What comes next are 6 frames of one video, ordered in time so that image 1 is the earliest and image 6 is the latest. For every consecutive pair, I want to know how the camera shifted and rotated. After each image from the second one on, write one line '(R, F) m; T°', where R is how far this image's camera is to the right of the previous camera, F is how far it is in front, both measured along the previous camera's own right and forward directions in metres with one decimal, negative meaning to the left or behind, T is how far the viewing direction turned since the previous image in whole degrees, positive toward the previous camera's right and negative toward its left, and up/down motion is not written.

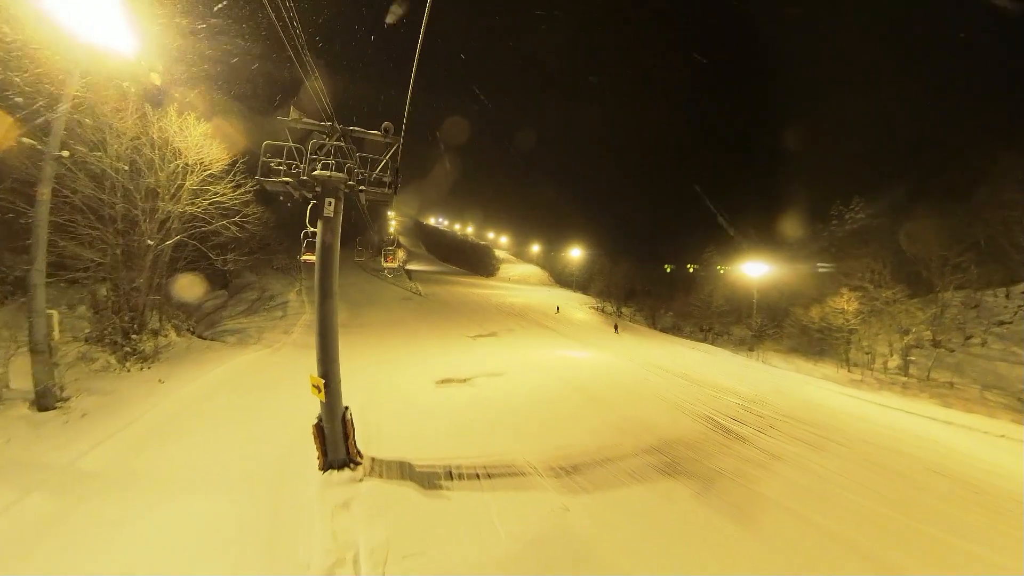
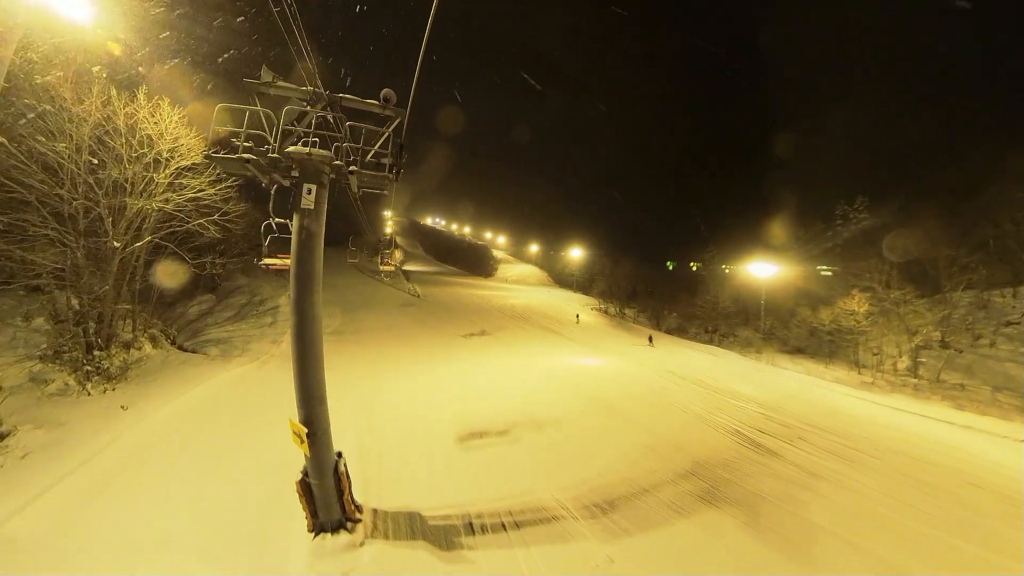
(-0.3, +0.9) m; 0°
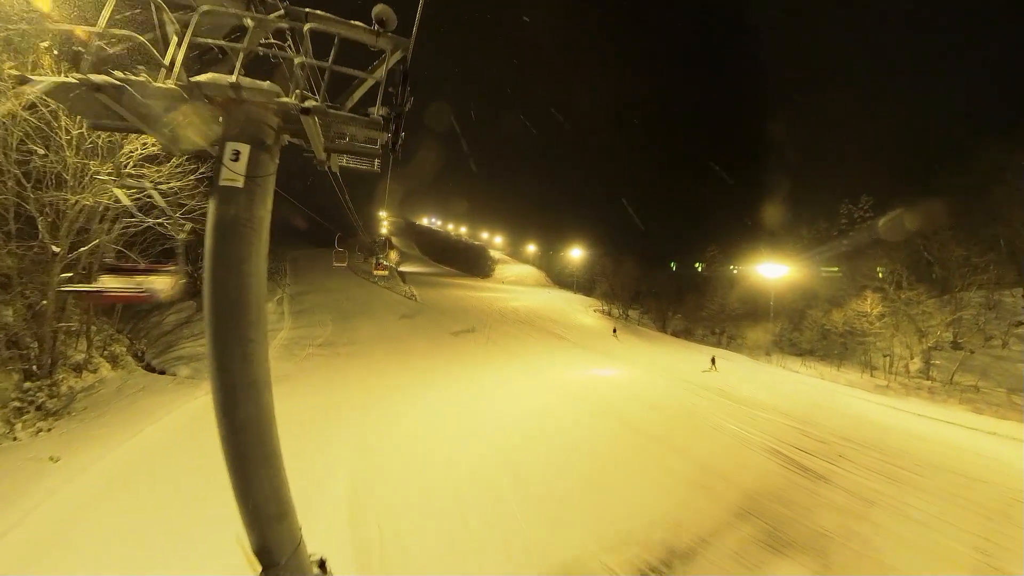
(-0.3, +1.1) m; +1°
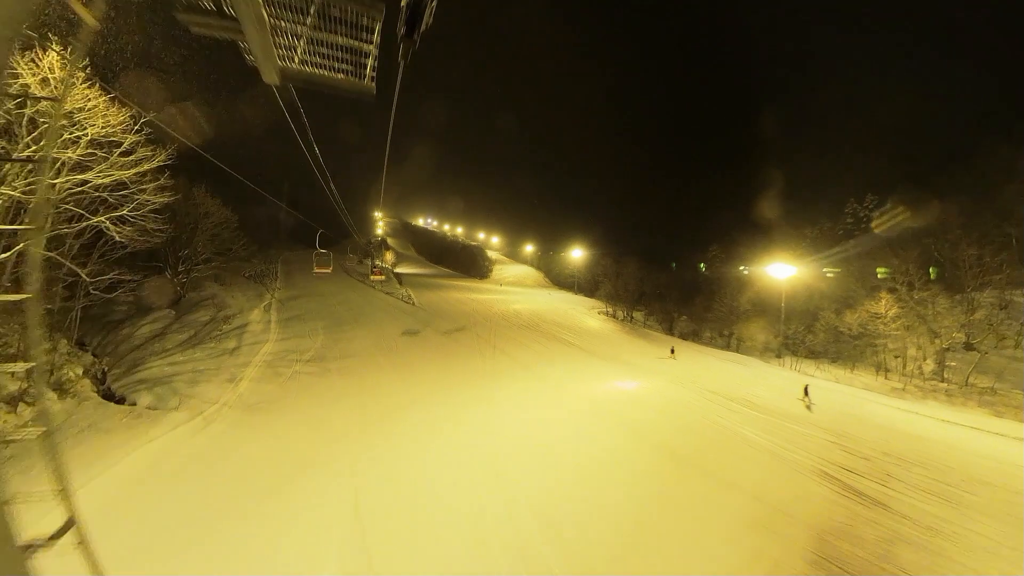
(-0.3, +1.1) m; +1°
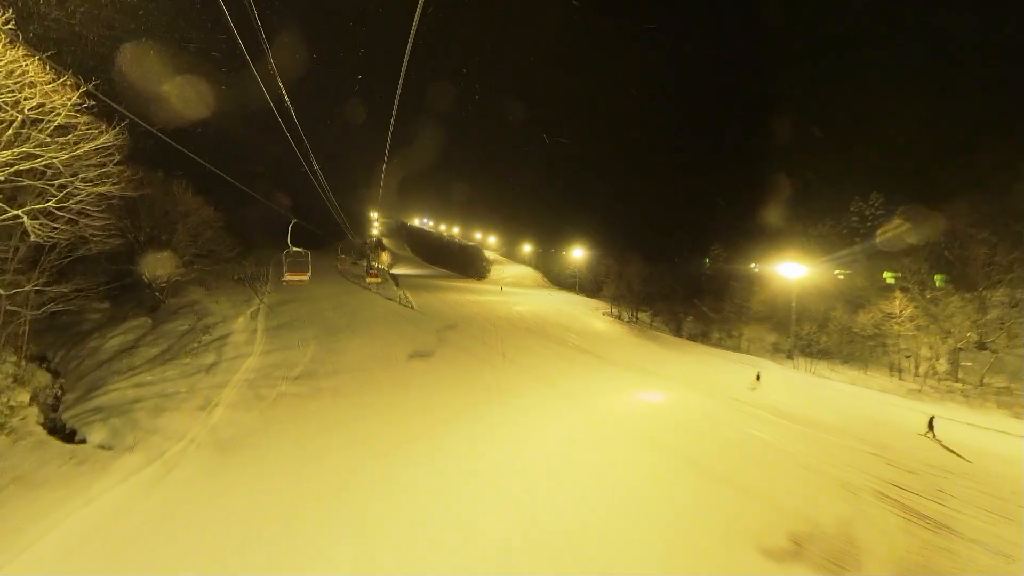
(-0.3, +1.0) m; +1°
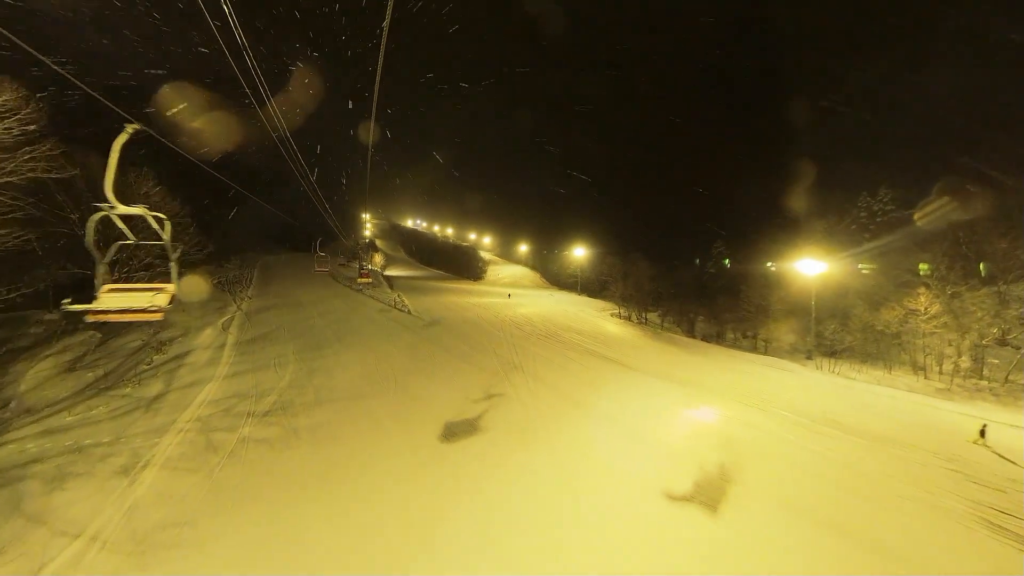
(-0.5, +1.6) m; +1°
